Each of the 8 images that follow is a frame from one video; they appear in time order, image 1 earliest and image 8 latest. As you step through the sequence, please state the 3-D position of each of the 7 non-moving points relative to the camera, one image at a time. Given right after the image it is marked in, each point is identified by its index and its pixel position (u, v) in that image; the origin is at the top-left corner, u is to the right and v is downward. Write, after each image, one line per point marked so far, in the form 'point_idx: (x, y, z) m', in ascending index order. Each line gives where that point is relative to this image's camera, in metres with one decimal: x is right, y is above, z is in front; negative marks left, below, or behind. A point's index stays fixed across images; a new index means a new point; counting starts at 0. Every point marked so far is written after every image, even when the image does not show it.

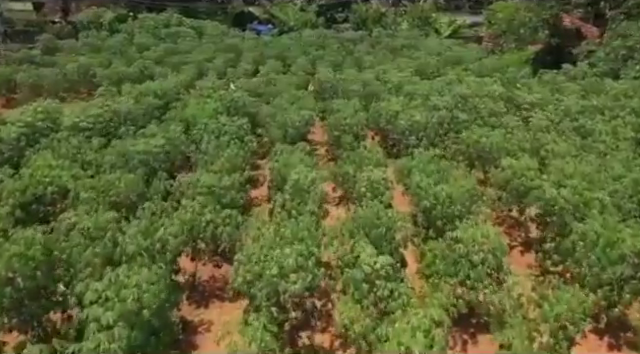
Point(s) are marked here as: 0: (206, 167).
0: (-1.8, +0.1, +7.5) m
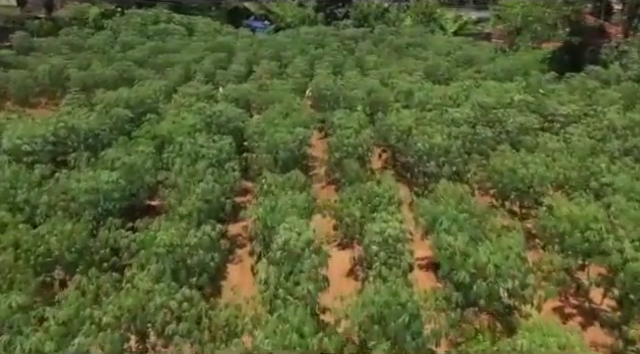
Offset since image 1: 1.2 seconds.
0: (-1.8, -0.4, +5.9) m
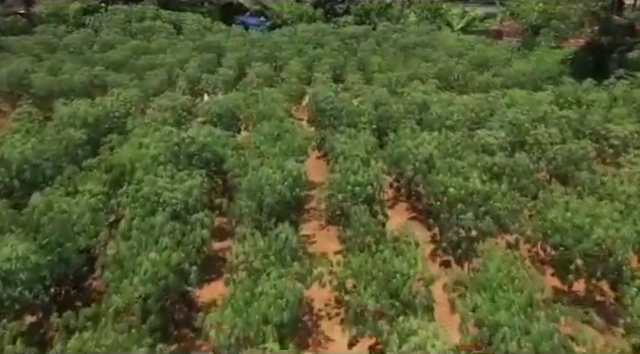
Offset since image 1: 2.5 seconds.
0: (-1.8, -1.0, +4.2) m
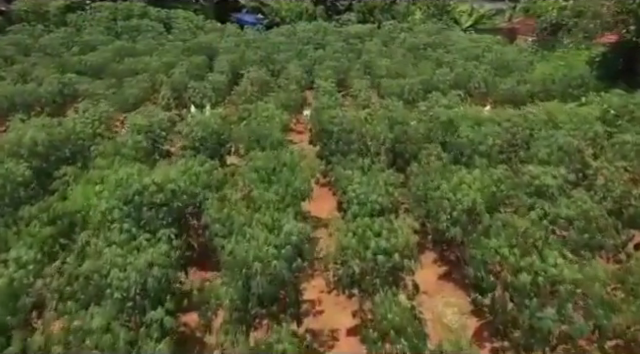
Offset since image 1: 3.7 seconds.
0: (-1.7, -1.6, +2.5) m
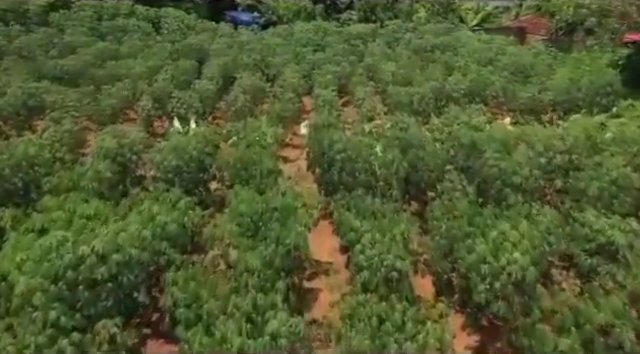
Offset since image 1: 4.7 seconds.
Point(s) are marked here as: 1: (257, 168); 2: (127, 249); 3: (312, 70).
0: (-1.7, -2.1, +1.3) m
1: (-0.9, +0.1, +6.6) m
2: (-1.5, -0.5, +3.9) m
3: (-0.2, +3.1, +14.0) m
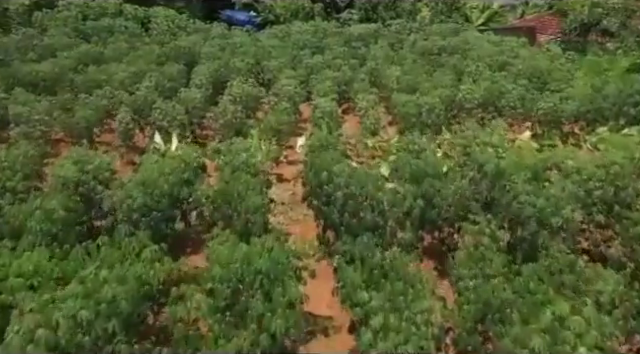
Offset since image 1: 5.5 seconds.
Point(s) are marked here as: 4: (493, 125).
0: (-1.7, -2.5, +0.2) m
1: (-0.9, -0.3, +5.5) m
2: (-1.5, -1.0, +2.8) m
3: (-0.3, +2.7, +13.0) m
4: (+3.4, +1.0, +9.5) m
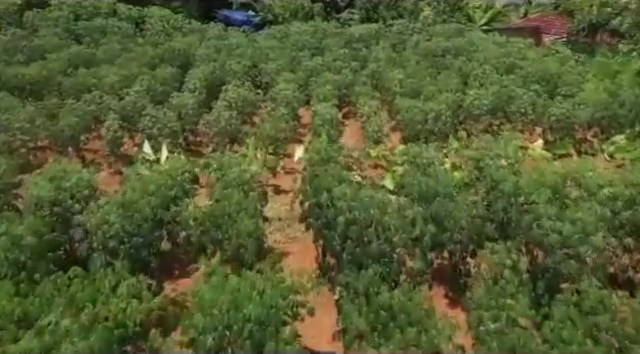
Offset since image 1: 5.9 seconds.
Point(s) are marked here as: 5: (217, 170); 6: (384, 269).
0: (-1.7, -2.8, -0.3) m
1: (-0.9, -0.5, +5.0) m
2: (-1.5, -1.2, +2.3) m
3: (-0.3, +2.5, +12.4) m
4: (+3.4, +0.8, +9.0) m
5: (-1.5, +0.2, +6.8) m
6: (+0.6, -0.8, +4.5) m
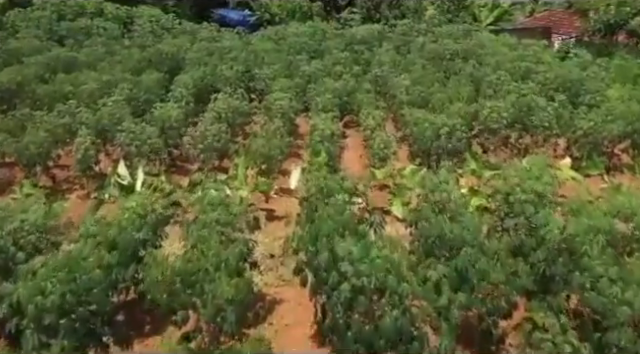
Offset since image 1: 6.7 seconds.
0: (-1.7, -3.2, -1.3) m
1: (-0.9, -0.9, +3.9) m
2: (-1.6, -1.6, +1.3) m
3: (-0.3, +2.2, +11.4) m
4: (+3.4, +0.4, +7.9) m
5: (-1.5, -0.2, +5.8) m
6: (+0.6, -1.2, +3.5) m
